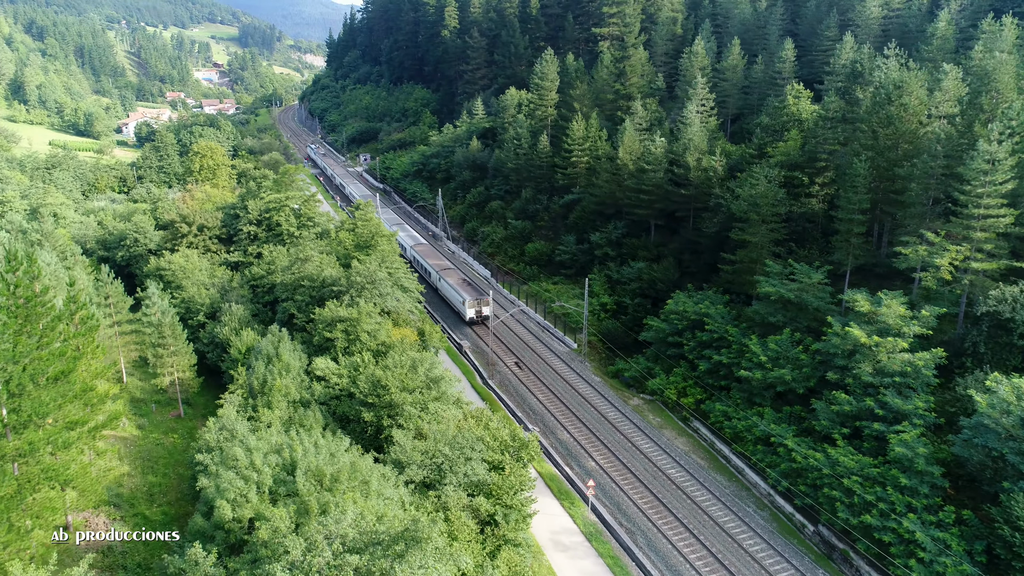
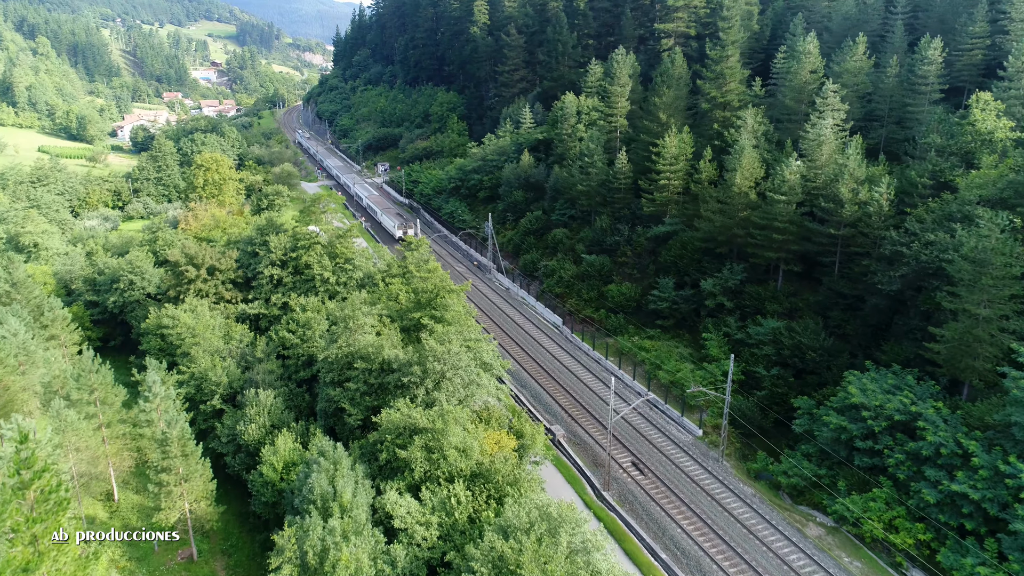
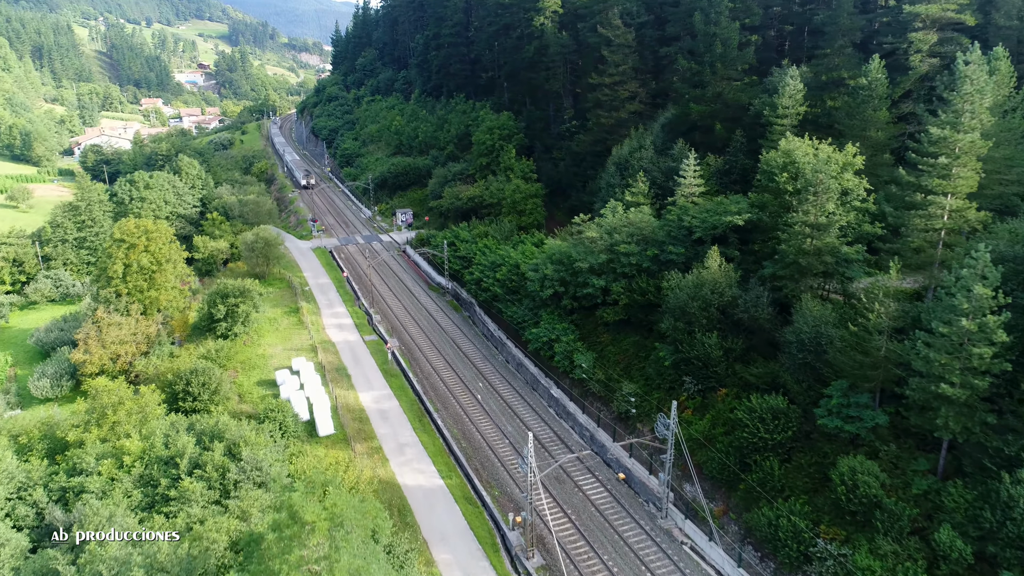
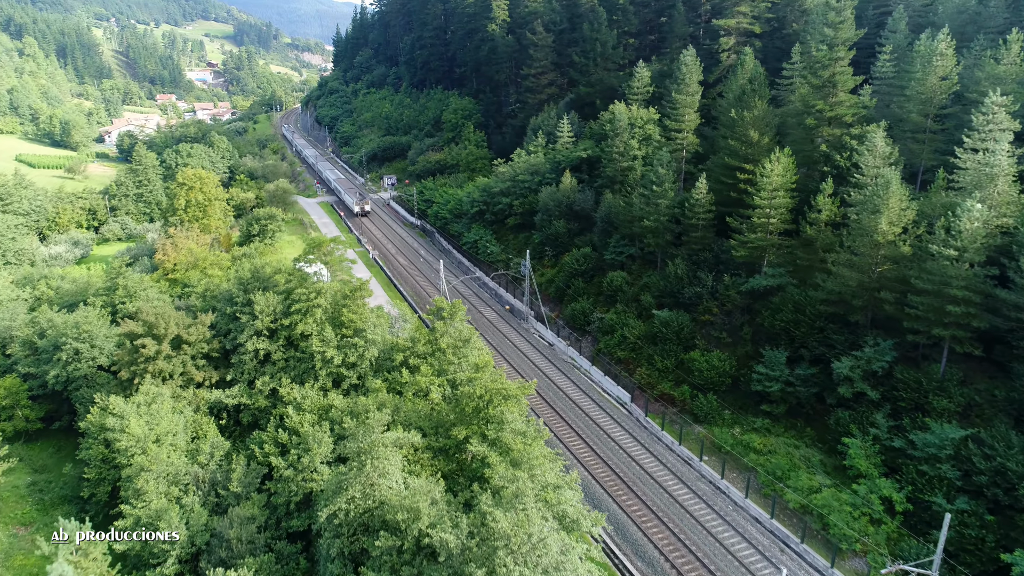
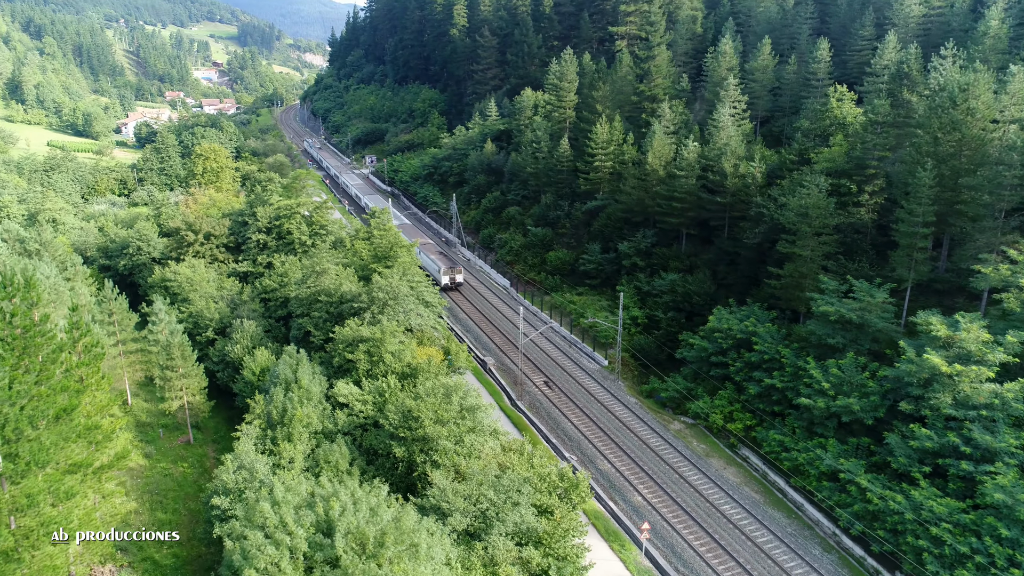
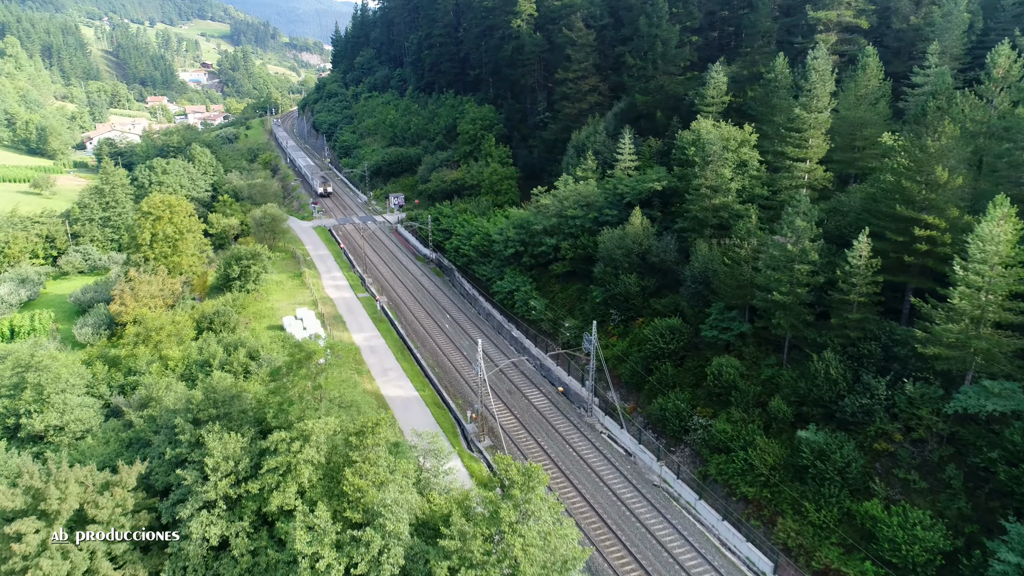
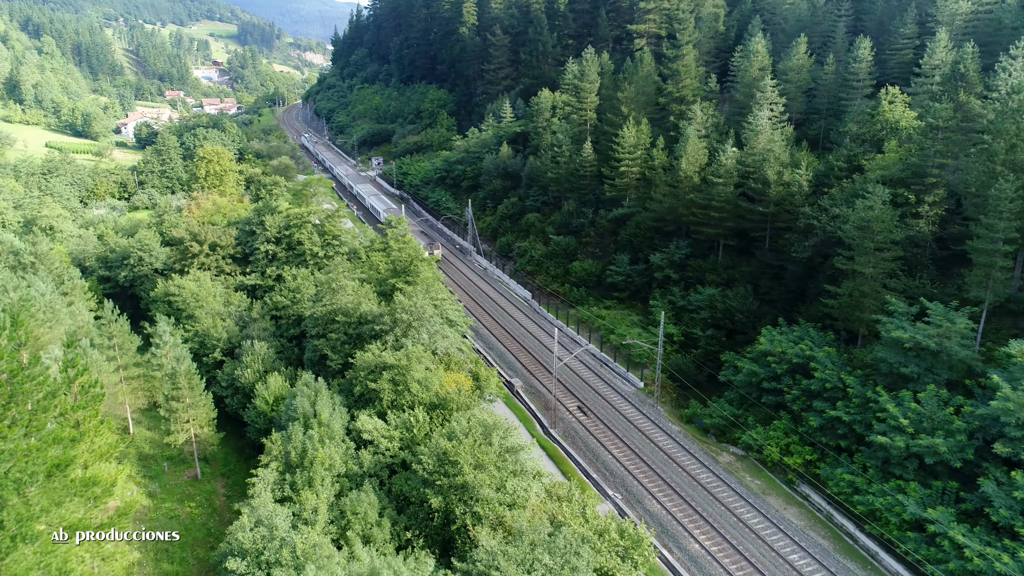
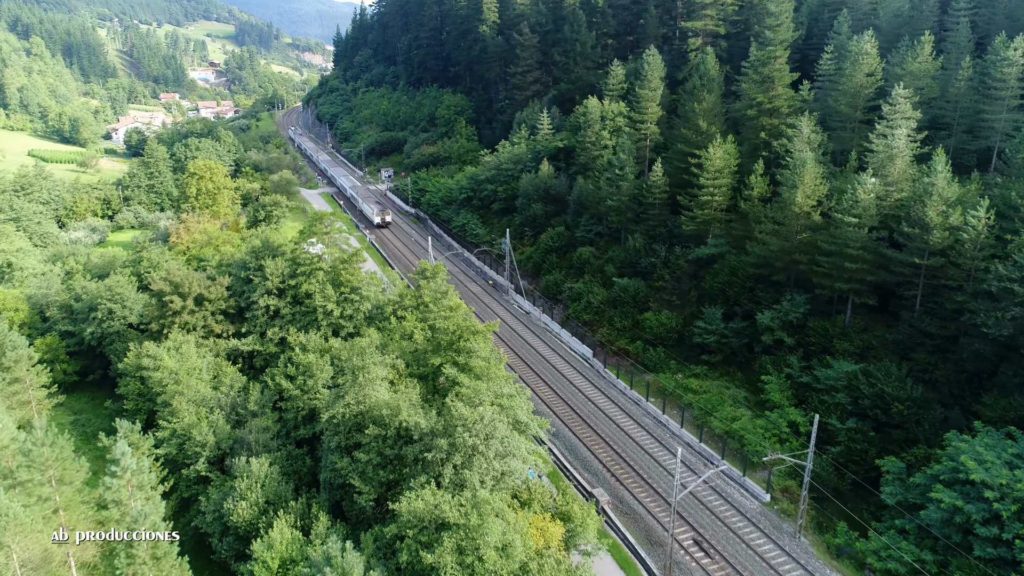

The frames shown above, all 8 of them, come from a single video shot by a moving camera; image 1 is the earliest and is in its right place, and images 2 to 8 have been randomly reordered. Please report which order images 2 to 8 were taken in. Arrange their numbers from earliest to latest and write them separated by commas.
5, 7, 2, 8, 4, 6, 3
